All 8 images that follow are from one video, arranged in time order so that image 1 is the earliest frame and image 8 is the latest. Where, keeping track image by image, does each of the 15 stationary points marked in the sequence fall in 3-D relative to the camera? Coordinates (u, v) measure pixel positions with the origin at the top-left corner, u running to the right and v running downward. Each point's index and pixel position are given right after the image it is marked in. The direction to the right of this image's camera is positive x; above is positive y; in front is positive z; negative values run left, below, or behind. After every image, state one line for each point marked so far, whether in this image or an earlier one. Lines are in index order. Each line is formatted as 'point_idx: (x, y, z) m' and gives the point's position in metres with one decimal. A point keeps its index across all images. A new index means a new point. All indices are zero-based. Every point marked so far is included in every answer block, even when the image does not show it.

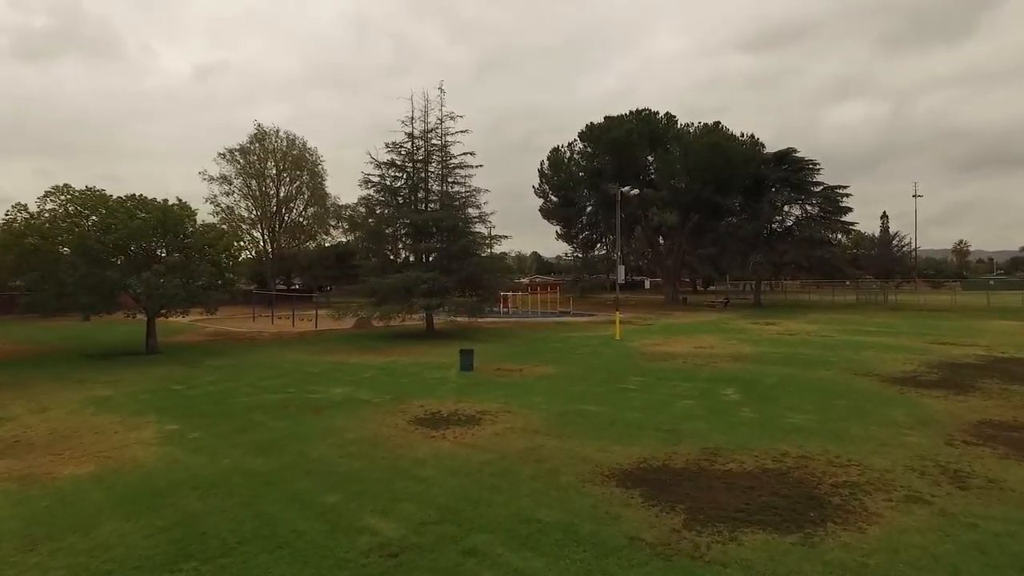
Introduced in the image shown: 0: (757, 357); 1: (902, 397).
0: (+6.7, -1.9, +17.4) m
1: (+7.2, -2.0, +11.8) m
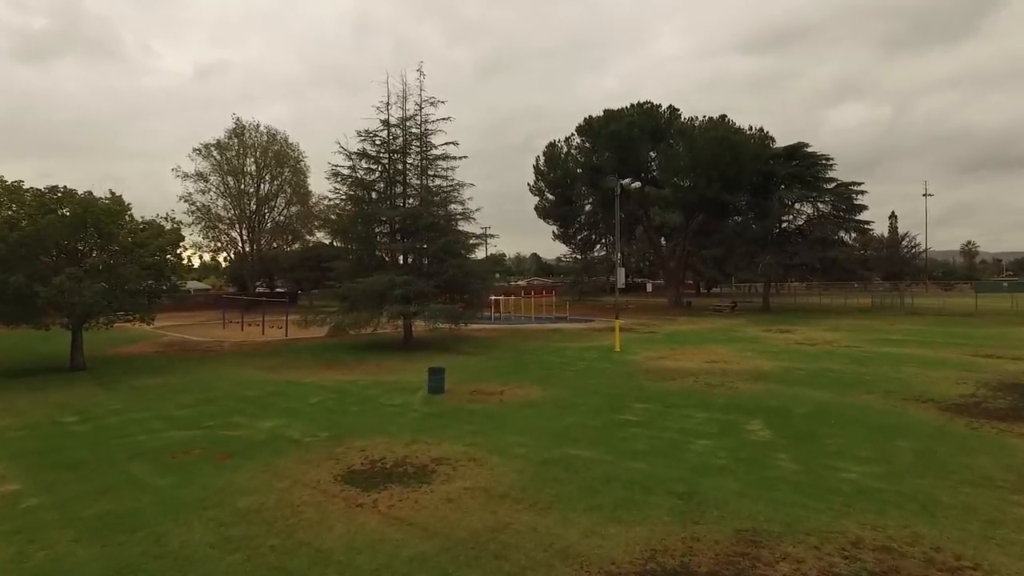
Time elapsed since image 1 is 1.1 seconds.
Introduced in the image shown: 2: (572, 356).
0: (+6.2, -2.0, +14.9) m
1: (+6.8, -2.2, +9.3) m
2: (+1.8, -2.0, +19.0) m
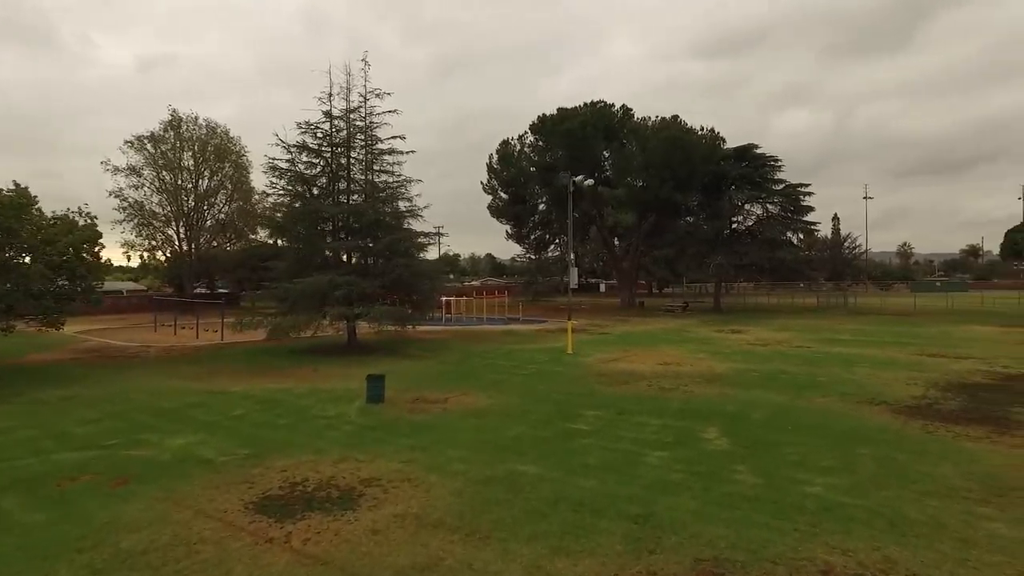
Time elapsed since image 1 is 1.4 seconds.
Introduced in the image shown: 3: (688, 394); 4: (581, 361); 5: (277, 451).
0: (+5.1, -2.0, +14.6) m
1: (+6.0, -2.2, +9.0) m
2: (+0.3, -2.0, +18.3) m
3: (+3.5, -2.1, +12.6) m
4: (+1.9, -2.0, +17.5) m
5: (-3.1, -2.1, +8.4) m
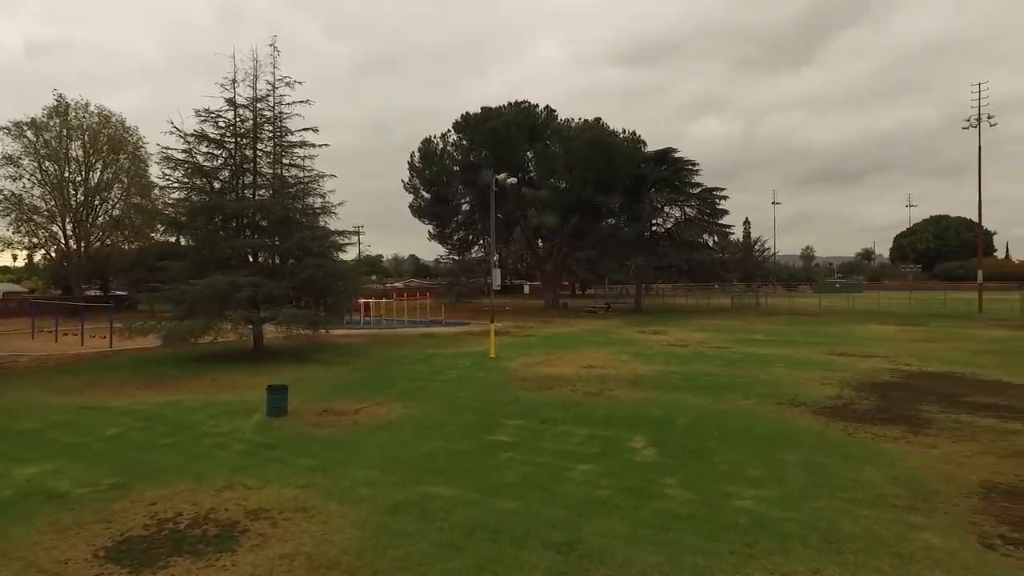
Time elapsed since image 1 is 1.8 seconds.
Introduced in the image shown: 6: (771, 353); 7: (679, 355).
0: (+3.3, -2.1, +14.3) m
1: (+4.8, -2.2, +8.9) m
2: (-1.9, -2.1, +17.5) m
3: (+1.9, -2.1, +12.2) m
4: (-0.2, -2.0, +16.9) m
5: (-4.1, -2.2, +7.2) m
6: (+7.9, -2.0, +19.5) m
7: (+4.9, -2.0, +18.9) m
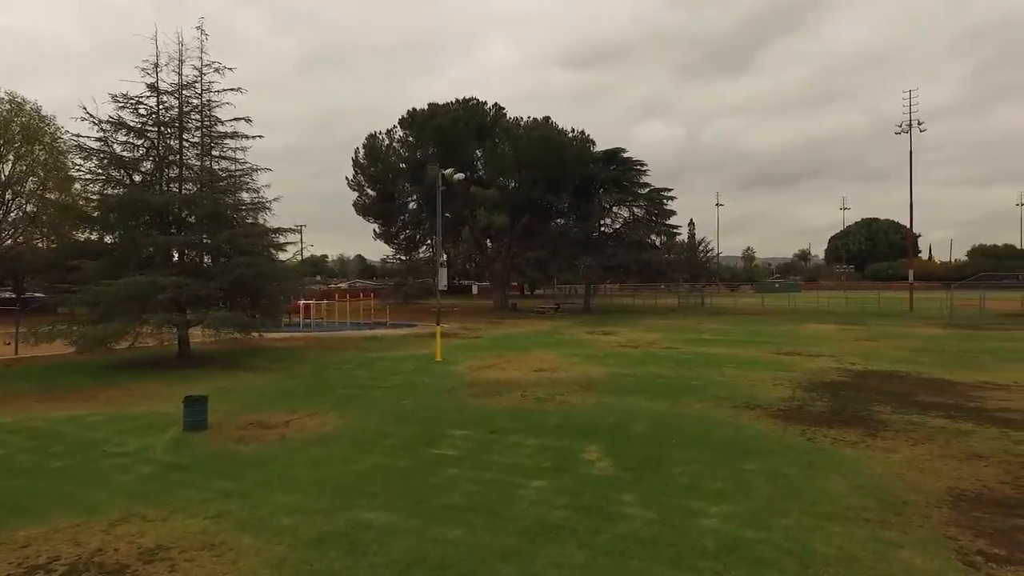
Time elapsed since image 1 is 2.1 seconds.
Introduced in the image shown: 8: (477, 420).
0: (+2.1, -2.1, +13.8) m
1: (+4.1, -2.2, +8.6) m
2: (-3.3, -2.1, +16.6) m
3: (+0.9, -2.1, +11.6) m
4: (-1.6, -2.1, +16.1) m
5: (-4.6, -2.2, +6.1) m
6: (+6.3, -2.0, +19.3) m
7: (+3.4, -2.0, +18.5) m
8: (-0.6, -2.2, +10.5) m
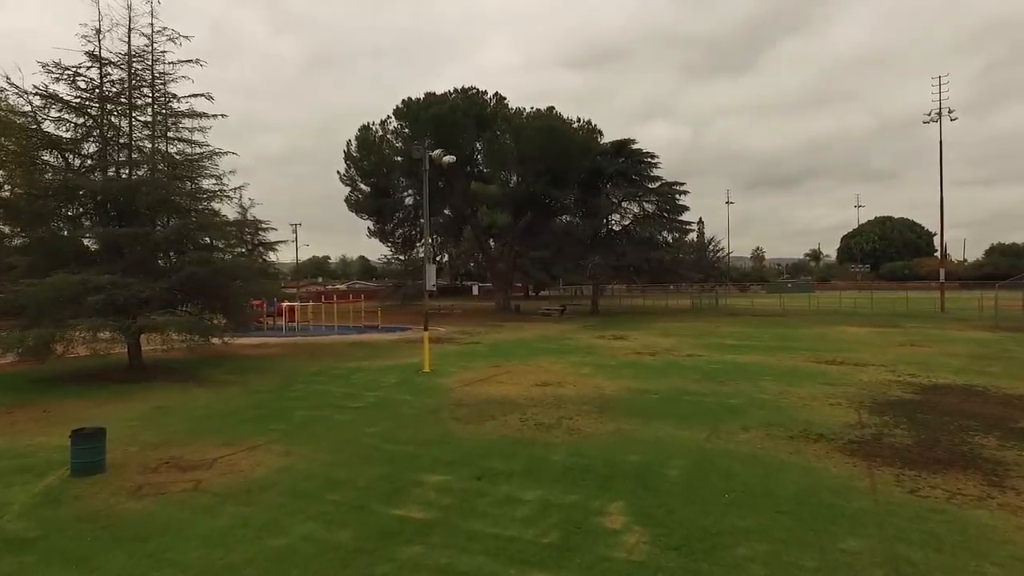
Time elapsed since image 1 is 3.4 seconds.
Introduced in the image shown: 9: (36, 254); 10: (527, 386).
0: (+2.1, -2.0, +11.4) m
1: (+4.0, -2.1, +6.1) m
2: (-3.3, -2.1, +14.1) m
3: (+0.9, -2.1, +9.2) m
4: (-1.6, -2.0, +13.7) m
5: (-4.8, -2.1, +3.7) m
6: (+6.3, -2.0, +16.8) m
7: (+3.4, -2.0, +16.0) m
8: (-0.6, -2.1, +8.0) m
9: (-10.7, +0.7, +14.5) m
10: (+0.3, -2.0, +13.2) m
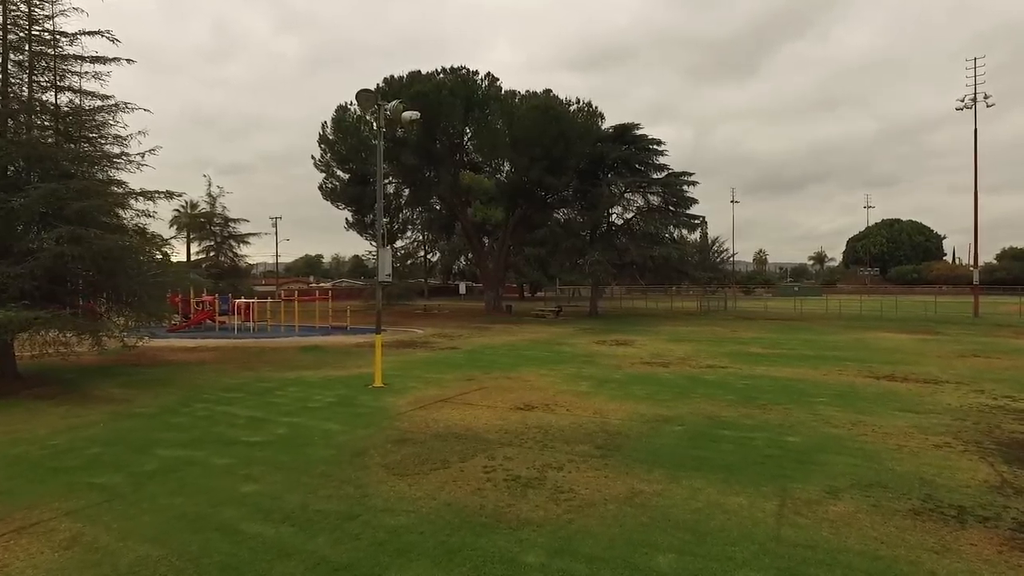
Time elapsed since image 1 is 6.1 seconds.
0: (+1.6, -1.9, +7.9) m
1: (+3.6, -2.0, +2.6) m
2: (-3.7, -1.9, +10.6) m
3: (+0.4, -1.9, +5.7) m
4: (-2.0, -1.9, +10.2) m
5: (-5.2, -1.9, +0.2) m
6: (+5.8, -1.9, +13.3) m
7: (+3.0, -1.8, +12.6) m
8: (-1.1, -1.9, +4.5) m
9: (-11.1, +1.0, +11.0) m
10: (-0.1, -1.9, +9.7) m
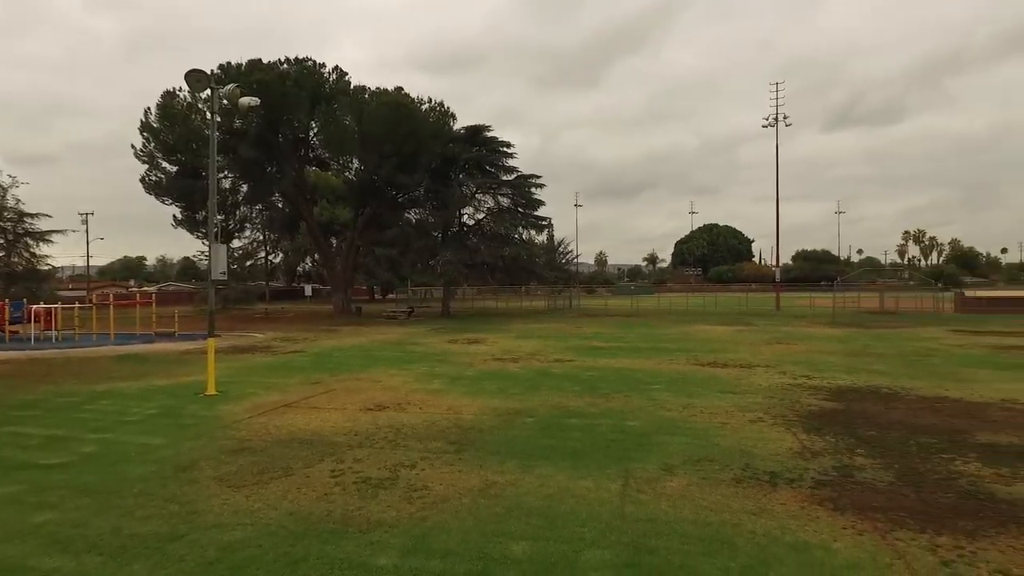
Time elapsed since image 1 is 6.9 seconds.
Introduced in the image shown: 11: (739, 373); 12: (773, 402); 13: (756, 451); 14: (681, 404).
0: (-0.2, -1.8, +7.9) m
1: (+2.9, -1.9, +3.2) m
2: (-6.1, -1.9, +9.4) m
3: (-0.8, -1.9, +5.5) m
4: (-4.3, -1.8, +9.3) m
5: (-5.1, -1.9, -1.1) m
6: (+2.7, -1.8, +14.2) m
7: (0.0, -1.8, +12.8) m
8: (-2.0, -1.9, +4.1) m
9: (-13.4, +0.9, +8.1) m
10: (-2.3, -1.8, +9.4) m
11: (+4.8, -1.8, +13.4) m
12: (+4.1, -1.8, +10.1) m
13: (+2.8, -1.8, +7.2) m
14: (+2.6, -1.8, +10.0) m
